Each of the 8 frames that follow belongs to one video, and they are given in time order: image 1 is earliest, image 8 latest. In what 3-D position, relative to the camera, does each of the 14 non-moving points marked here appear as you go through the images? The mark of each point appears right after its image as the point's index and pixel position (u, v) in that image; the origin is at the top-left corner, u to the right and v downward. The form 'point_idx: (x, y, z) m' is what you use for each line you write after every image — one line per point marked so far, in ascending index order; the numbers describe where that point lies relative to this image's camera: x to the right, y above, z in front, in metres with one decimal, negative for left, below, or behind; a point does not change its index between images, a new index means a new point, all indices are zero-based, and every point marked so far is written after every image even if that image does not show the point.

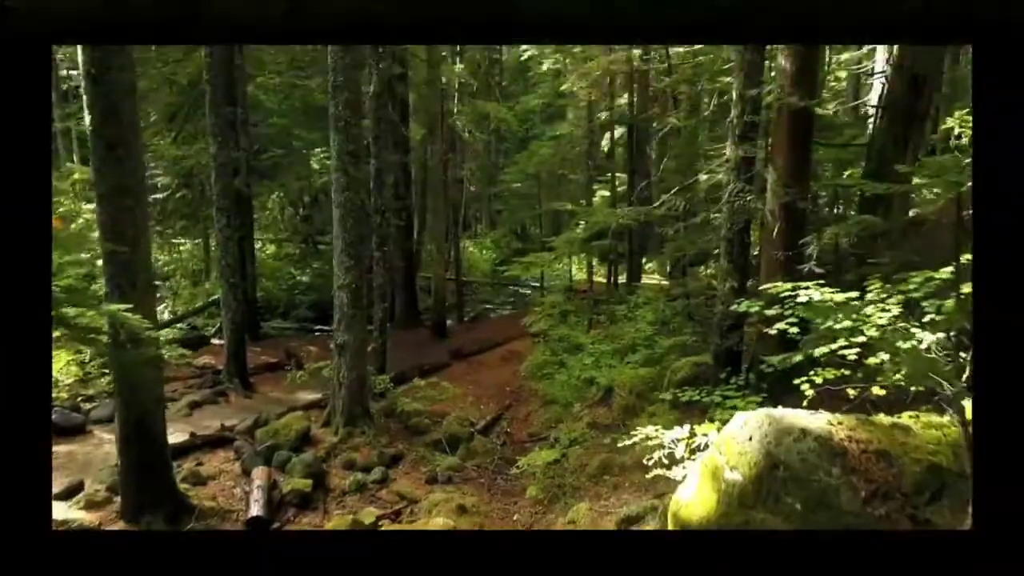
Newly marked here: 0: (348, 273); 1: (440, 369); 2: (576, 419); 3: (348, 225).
0: (-1.6, +0.1, +6.7) m
1: (-1.0, -1.2, +9.8) m
2: (+0.7, -1.5, +7.7) m
3: (-1.6, +0.6, +6.6) m
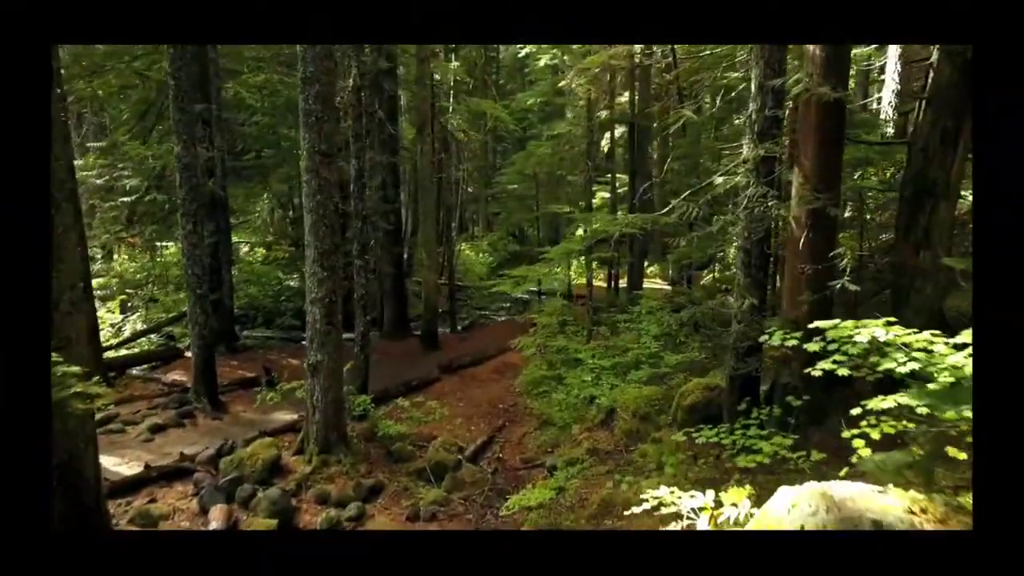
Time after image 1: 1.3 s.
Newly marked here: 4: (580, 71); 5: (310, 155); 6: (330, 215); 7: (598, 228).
0: (-1.7, 0.0, +6.0) m
1: (-1.1, -1.3, +9.1) m
2: (+0.6, -1.6, +7.0) m
3: (-1.7, +0.5, +6.0) m
4: (+1.2, +3.7, +11.8) m
5: (-1.7, +1.1, +5.9) m
6: (-1.6, +0.6, +6.0) m
7: (+0.9, +0.6, +7.1) m
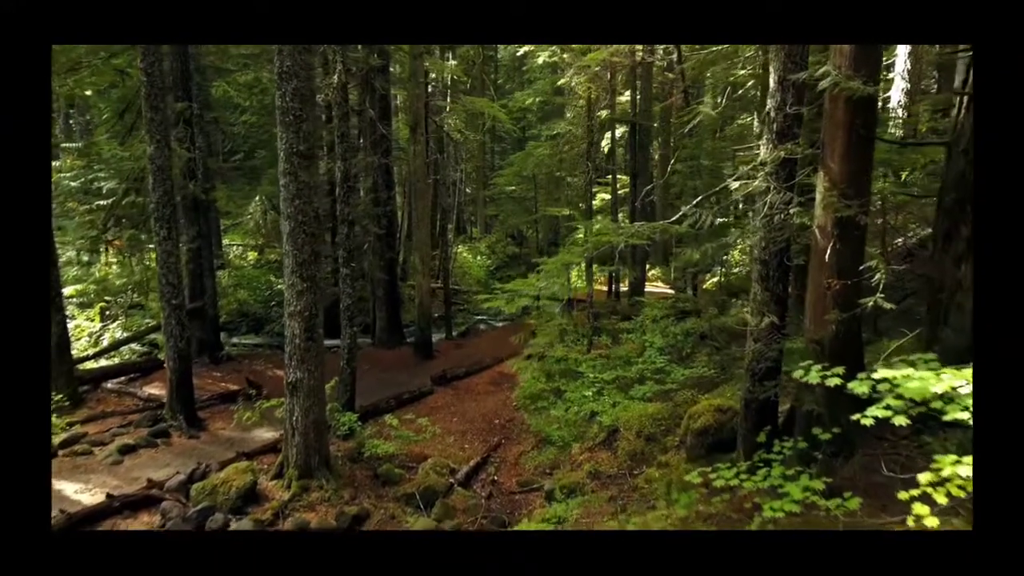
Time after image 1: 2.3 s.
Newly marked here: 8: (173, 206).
0: (-1.7, -0.1, +5.6) m
1: (-1.1, -1.4, +8.7) m
2: (+0.6, -1.7, +6.6) m
3: (-1.7, +0.4, +5.5) m
4: (+1.1, +3.6, +11.3) m
5: (-1.8, +1.0, +5.4) m
6: (-1.6, +0.5, +5.5) m
7: (+0.8, +0.5, +6.6) m
8: (-3.5, +0.8, +7.0) m
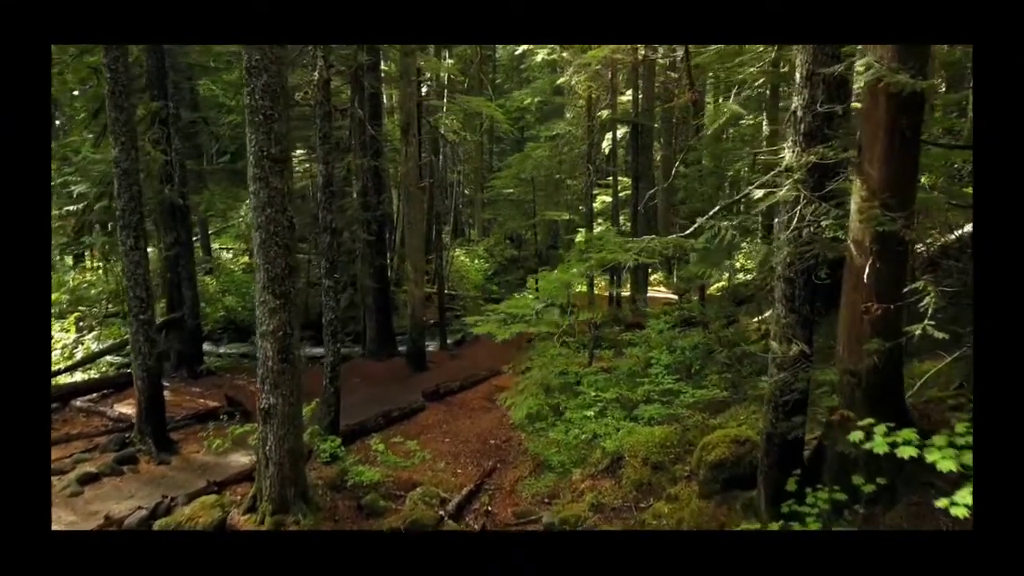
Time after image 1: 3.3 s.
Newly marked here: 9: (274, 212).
0: (-1.8, -0.2, +5.1) m
1: (-1.2, -1.5, +8.1) m
2: (+0.6, -1.8, +6.0) m
3: (-1.7, +0.3, +5.0) m
4: (+1.1, +3.5, +10.8) m
5: (-1.8, +0.9, +4.9) m
6: (-1.7, +0.4, +5.0) m
7: (+0.8, +0.4, +6.1) m
8: (-3.5, +0.7, +6.5) m
9: (-1.7, +0.5, +5.0) m
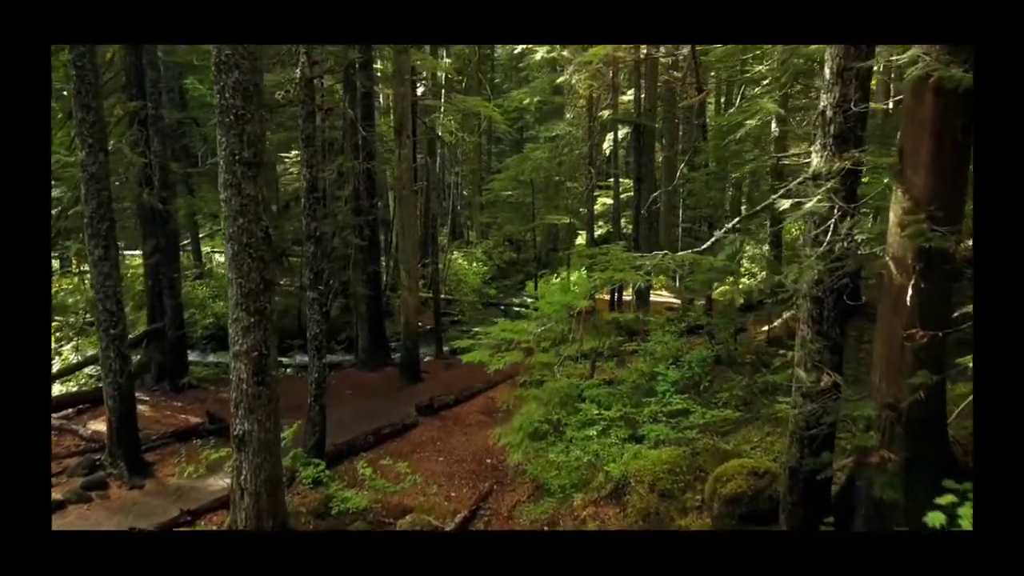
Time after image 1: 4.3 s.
0: (-1.8, -0.3, +4.6) m
1: (-1.2, -1.6, +7.7) m
2: (+0.5, -1.9, +5.6) m
3: (-1.8, +0.1, +4.6) m
4: (+1.0, +3.4, +10.4) m
5: (-1.8, +0.8, +4.5) m
6: (-1.7, +0.3, +4.6) m
7: (+0.8, +0.3, +5.7) m
8: (-3.5, +0.6, +6.1) m
9: (-1.7, +0.4, +4.5) m
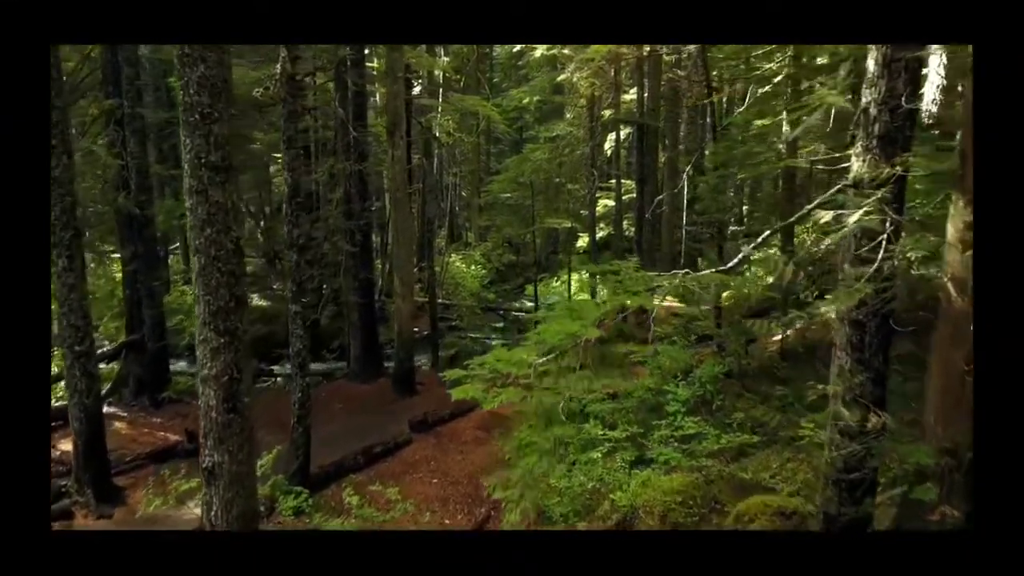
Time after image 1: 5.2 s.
0: (-1.8, -0.4, +4.2) m
1: (-1.2, -1.7, +7.3) m
2: (+0.5, -2.0, +5.2) m
3: (-1.8, 0.0, +4.1) m
4: (+1.0, +3.3, +10.0) m
5: (-1.9, +0.7, +4.0) m
6: (-1.7, +0.2, +4.1) m
7: (+0.8, +0.2, +5.3) m
8: (-3.5, +0.5, +5.6) m
9: (-1.8, +0.3, +4.1) m
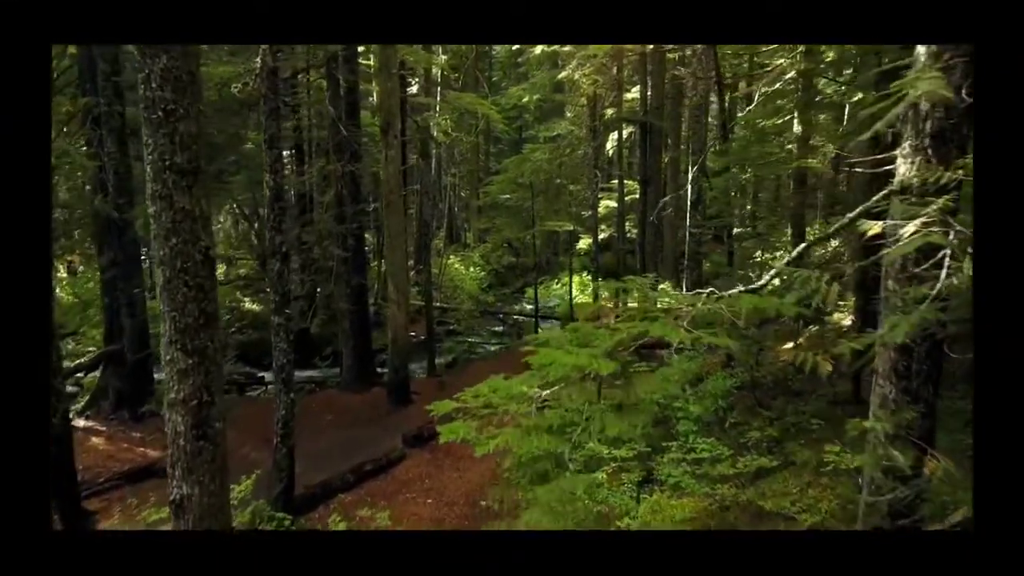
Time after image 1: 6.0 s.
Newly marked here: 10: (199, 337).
0: (-1.8, -0.5, +3.8) m
1: (-1.2, -1.8, +6.9) m
2: (+0.5, -2.1, +4.8) m
3: (-1.8, 0.0, +3.7) m
4: (+1.0, +3.2, +9.6) m
5: (-1.9, +0.6, +3.6) m
6: (-1.7, +0.1, +3.7) m
7: (+0.8, +0.1, +4.9) m
8: (-3.6, +0.4, +5.2) m
9: (-1.8, +0.3, +3.7) m
10: (-1.7, -0.3, +3.8) m
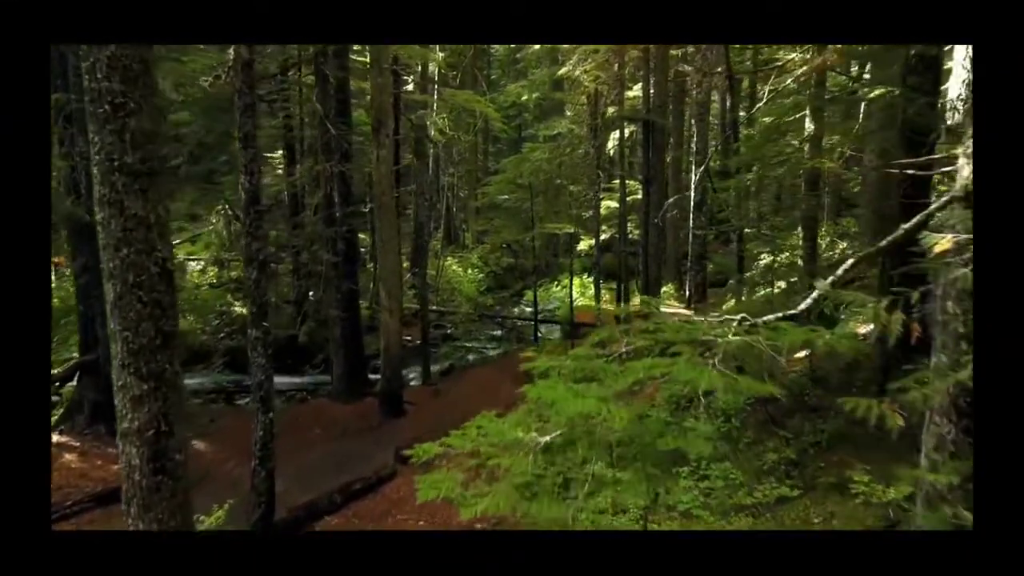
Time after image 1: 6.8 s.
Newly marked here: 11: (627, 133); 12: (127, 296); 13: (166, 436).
0: (-1.8, -0.6, +3.4) m
1: (-1.3, -1.9, +6.5) m
2: (+0.5, -2.2, +4.4) m
3: (-1.8, -0.1, +3.3) m
4: (+1.0, +3.1, +9.1) m
5: (-1.9, +0.5, +3.2) m
6: (-1.8, 0.0, +3.3) m
7: (+0.7, 0.0, +4.4) m
8: (-3.6, +0.3, +4.8) m
9: (-1.8, +0.2, +3.3) m
10: (-1.7, -0.3, +3.4) m
11: (+2.1, +2.8, +12.6) m
12: (-1.8, 0.0, +3.3) m
13: (-1.7, -0.7, +3.4) m
